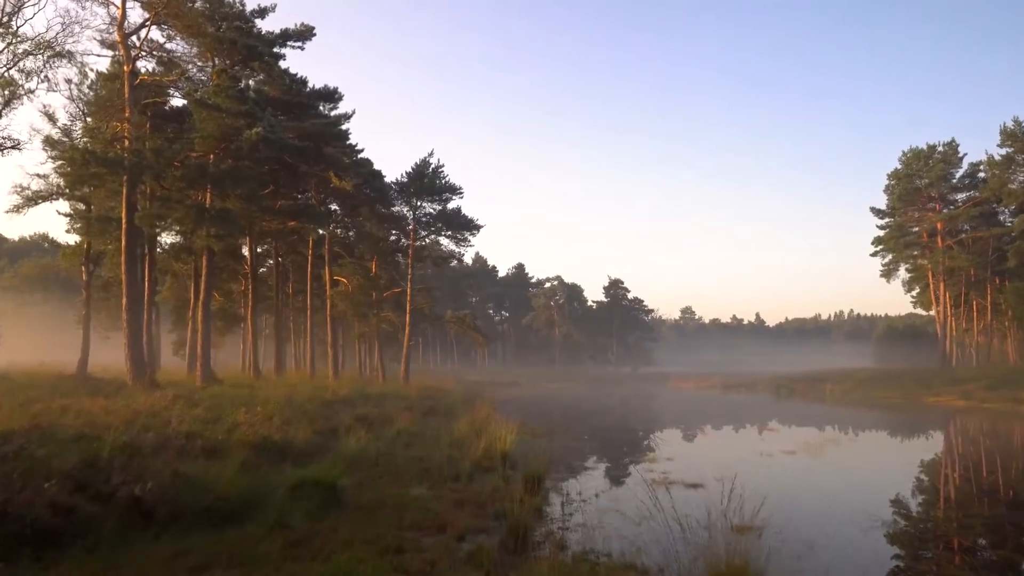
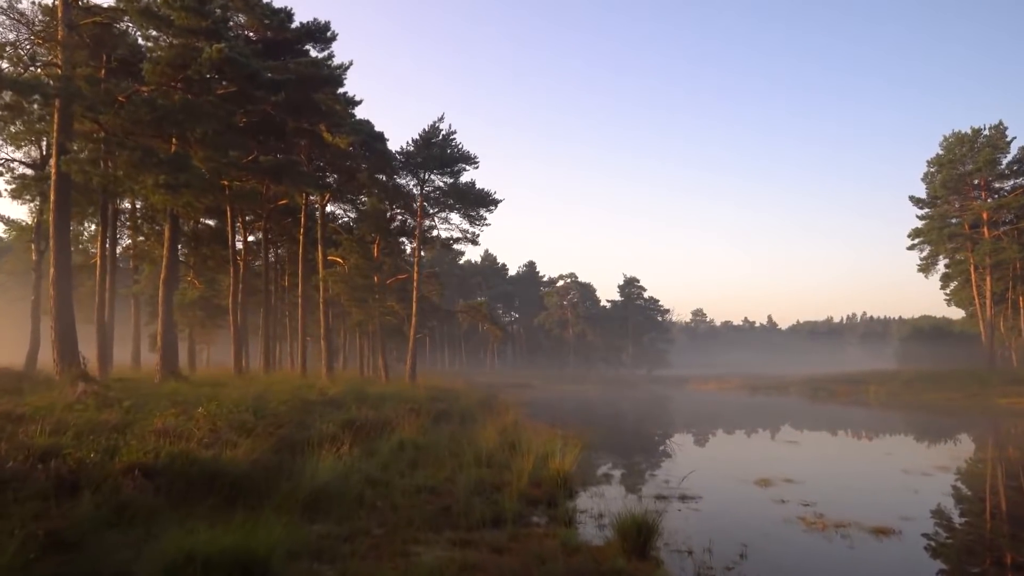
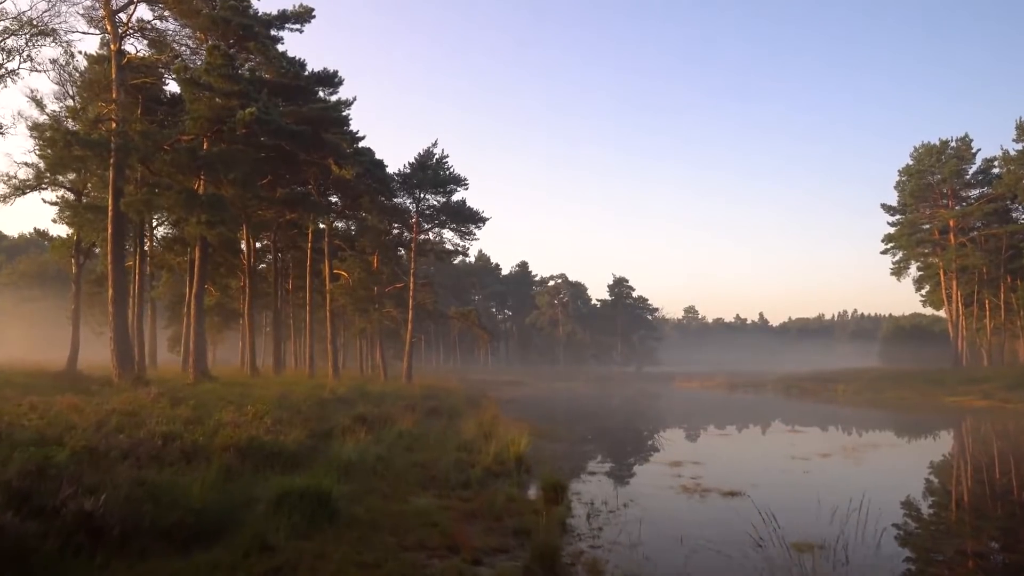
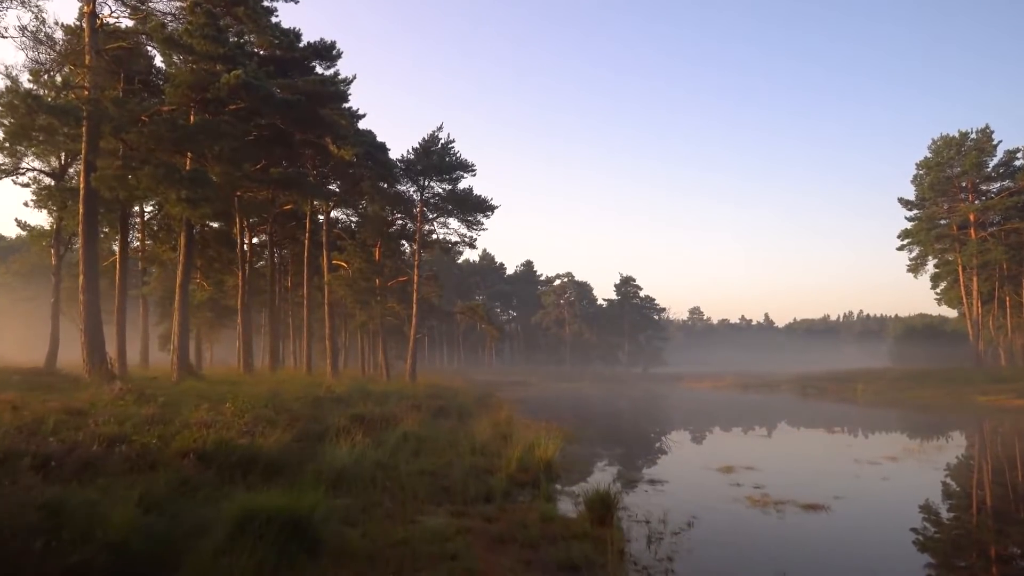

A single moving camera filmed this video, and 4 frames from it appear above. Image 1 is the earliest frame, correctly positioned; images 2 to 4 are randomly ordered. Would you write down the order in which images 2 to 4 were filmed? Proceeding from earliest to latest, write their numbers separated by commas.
3, 4, 2
